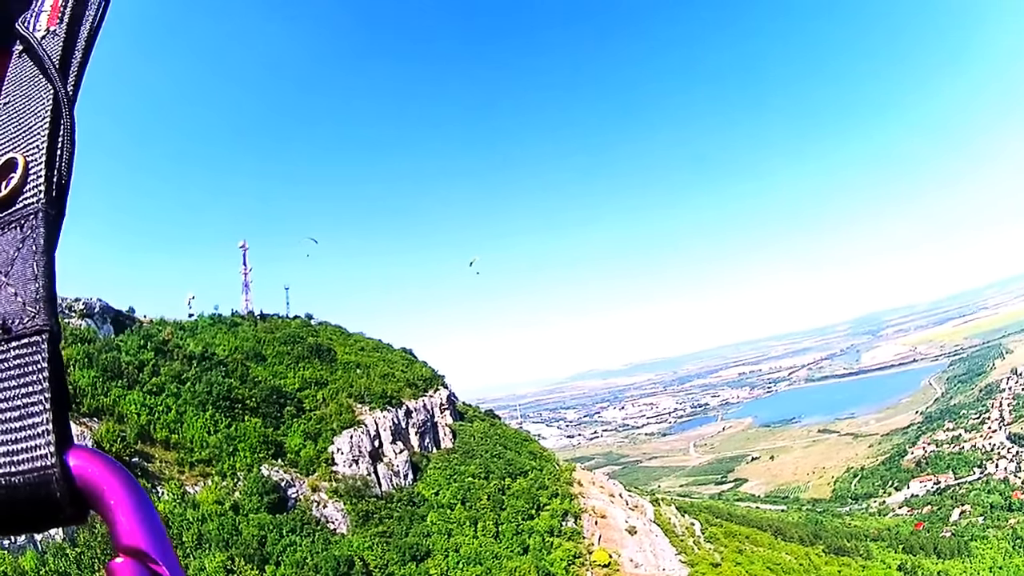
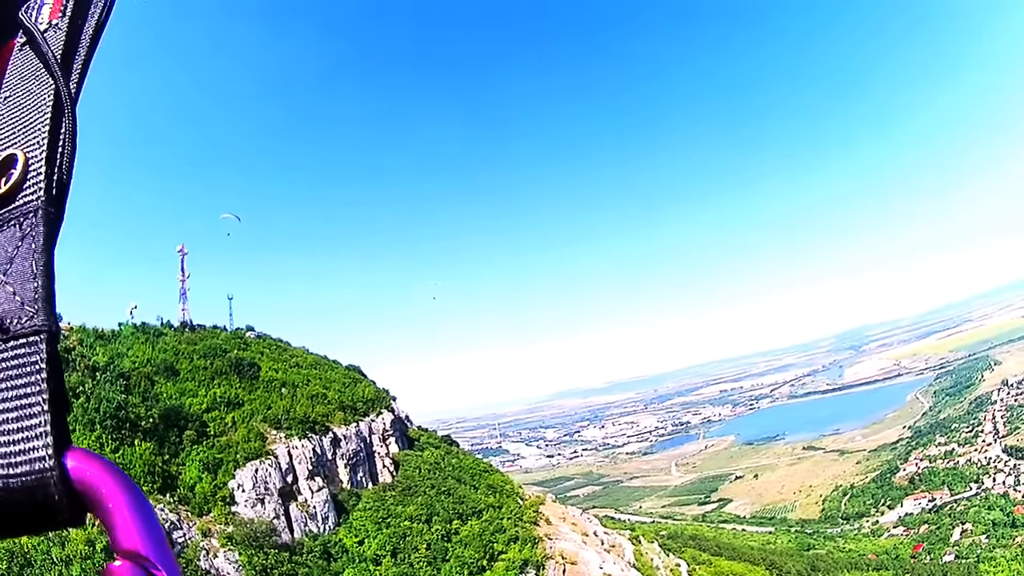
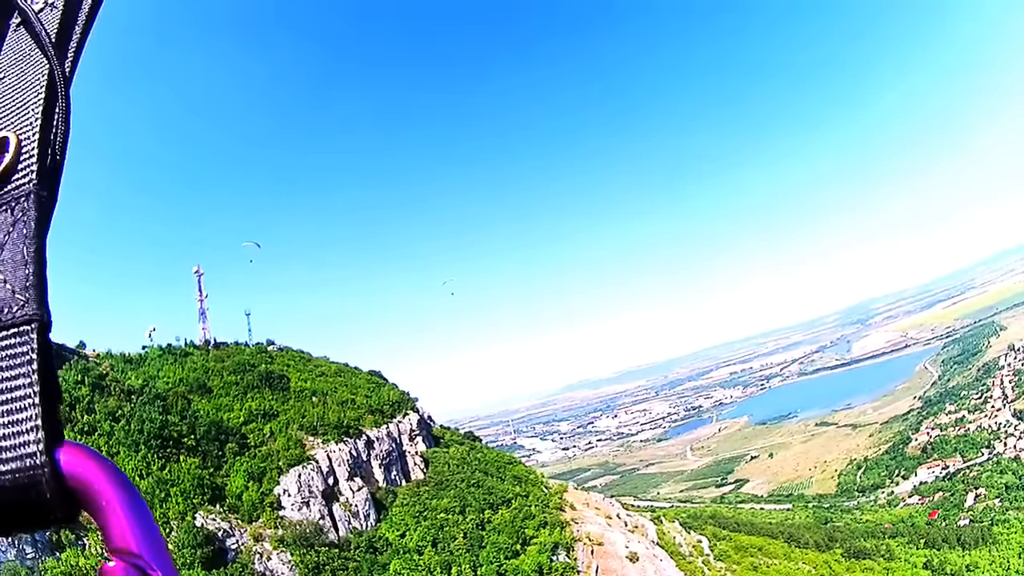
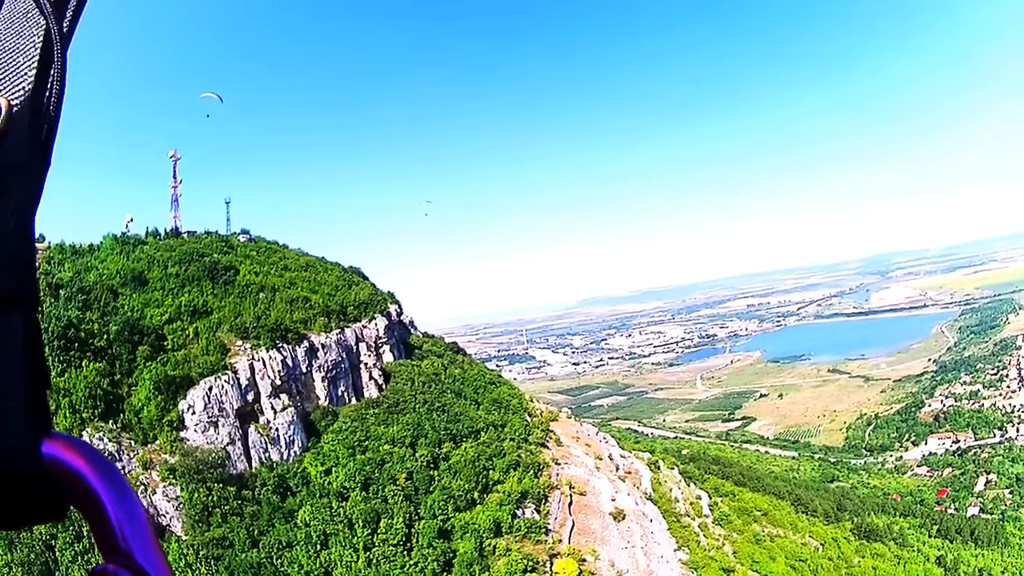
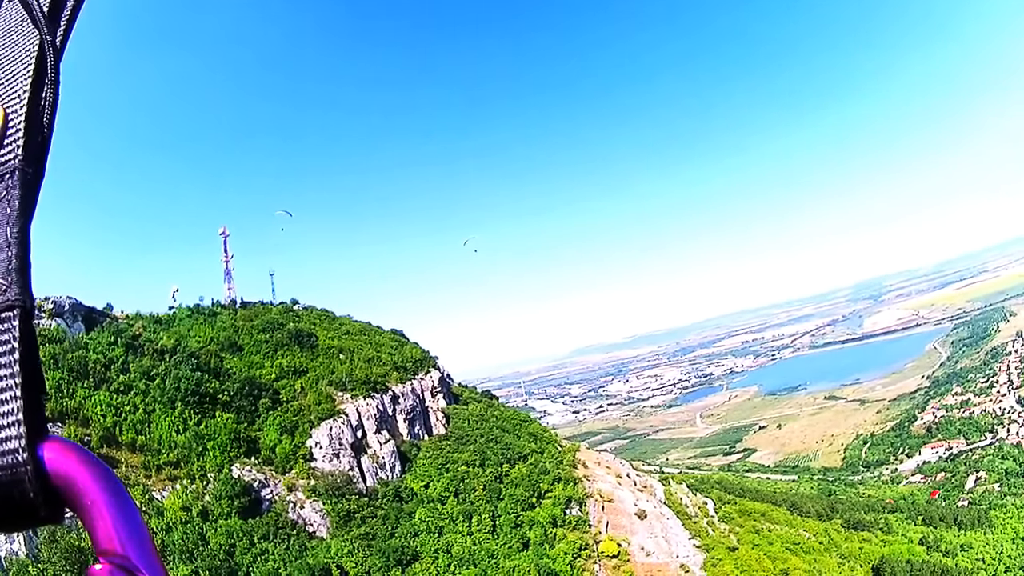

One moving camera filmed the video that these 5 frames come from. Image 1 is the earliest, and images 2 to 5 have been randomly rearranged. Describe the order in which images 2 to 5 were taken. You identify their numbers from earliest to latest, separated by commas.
5, 3, 2, 4
